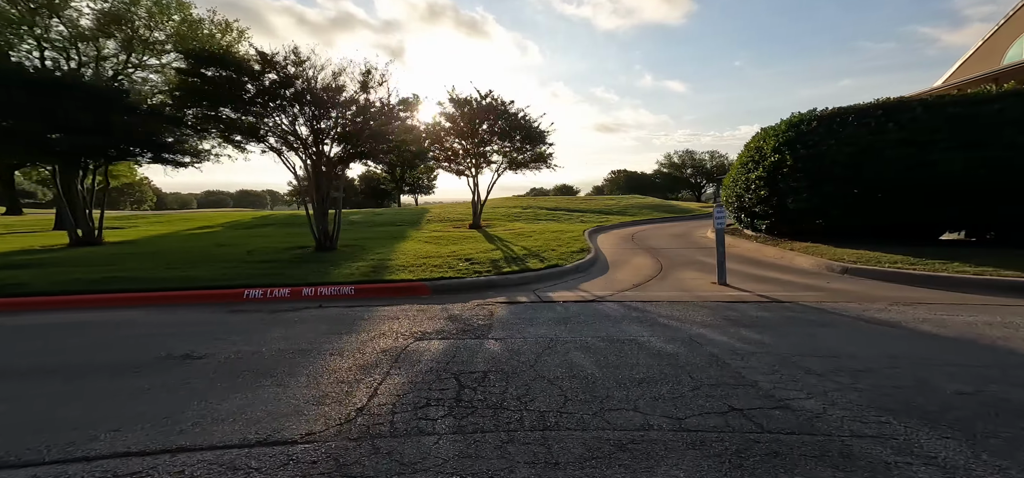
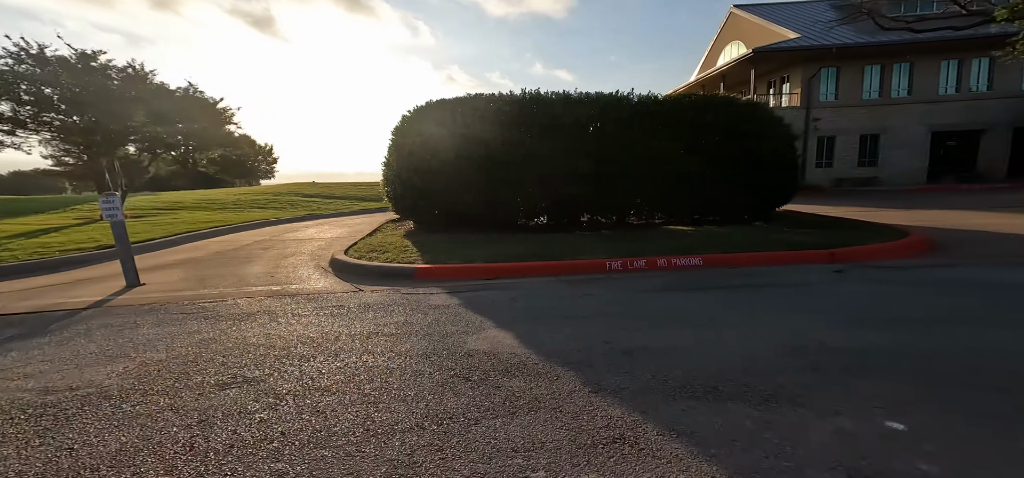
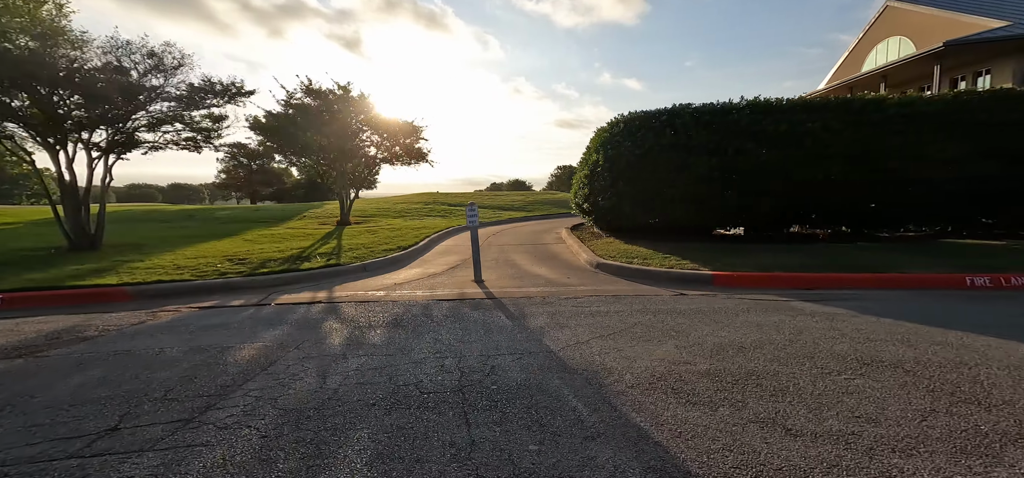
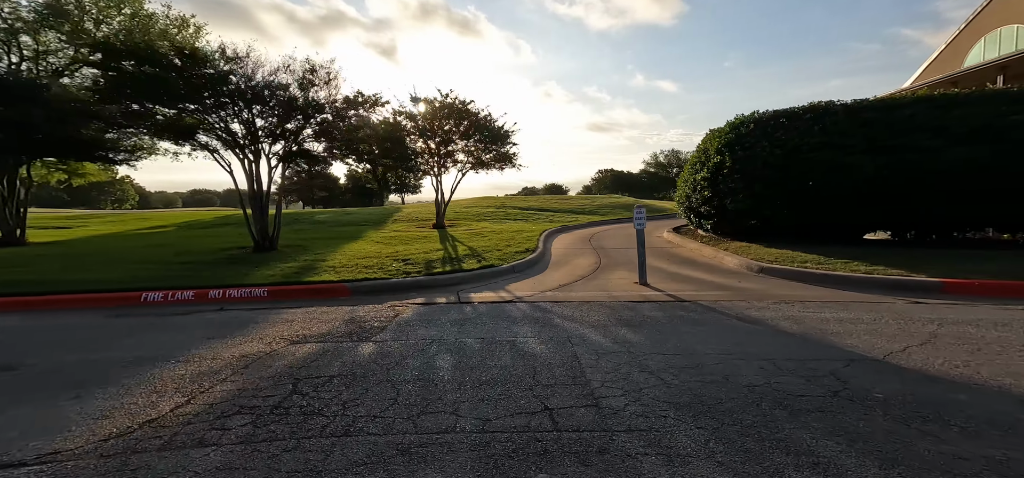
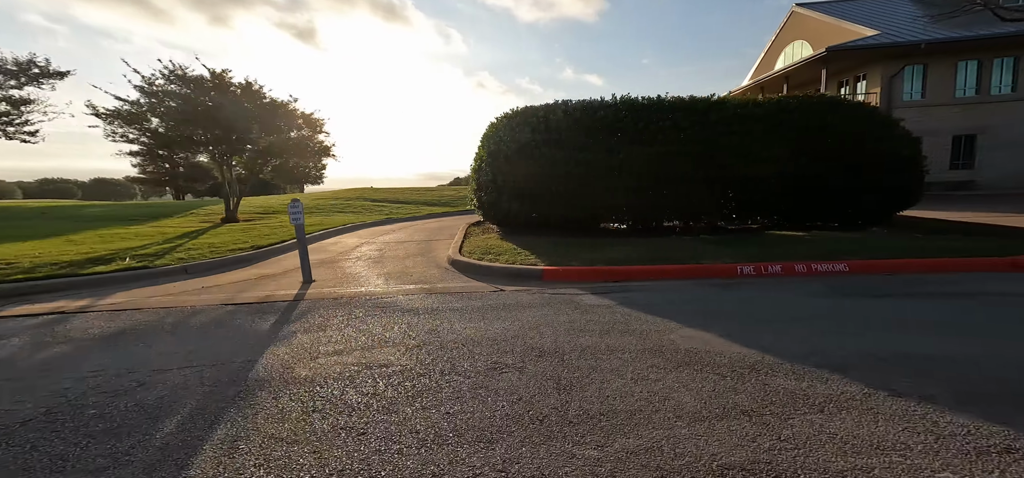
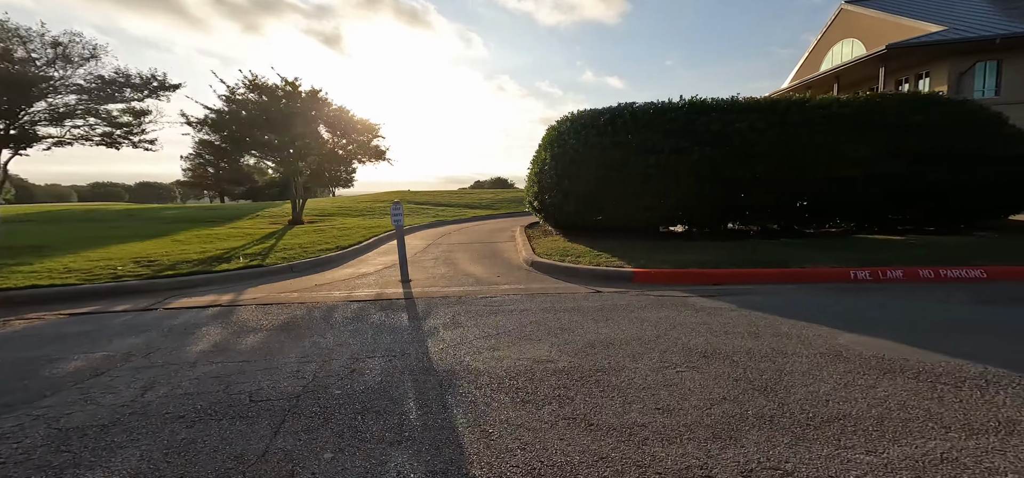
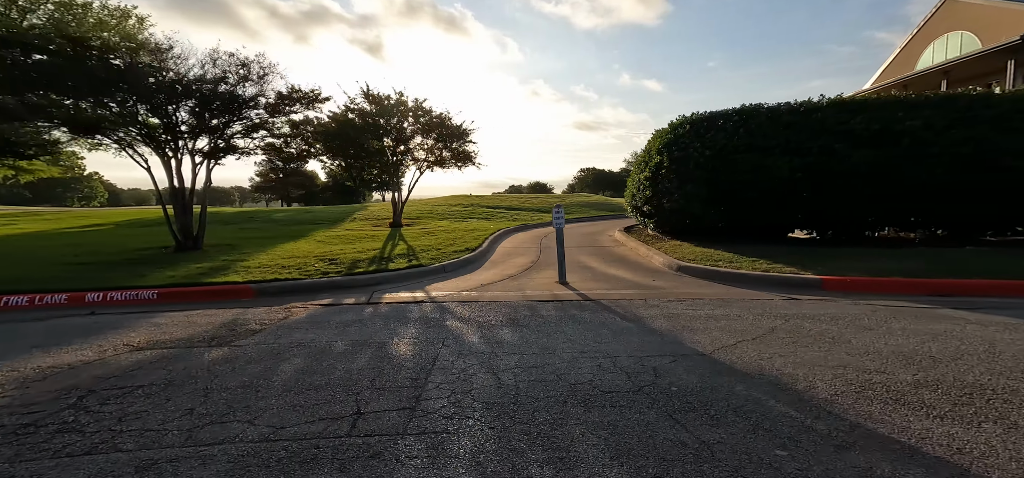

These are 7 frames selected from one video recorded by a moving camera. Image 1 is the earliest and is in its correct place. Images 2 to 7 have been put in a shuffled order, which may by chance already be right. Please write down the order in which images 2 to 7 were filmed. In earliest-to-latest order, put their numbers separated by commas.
4, 7, 3, 6, 5, 2
